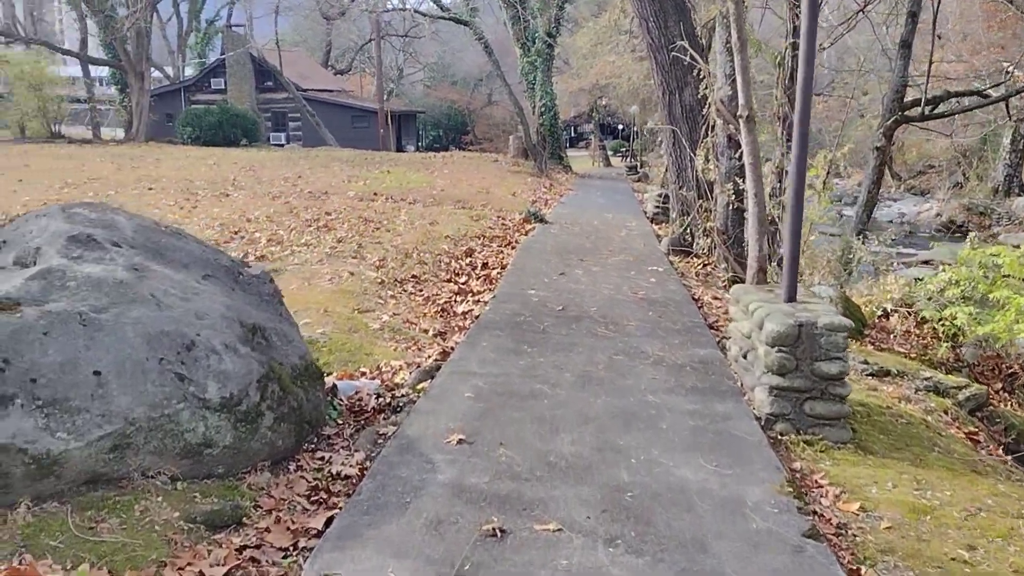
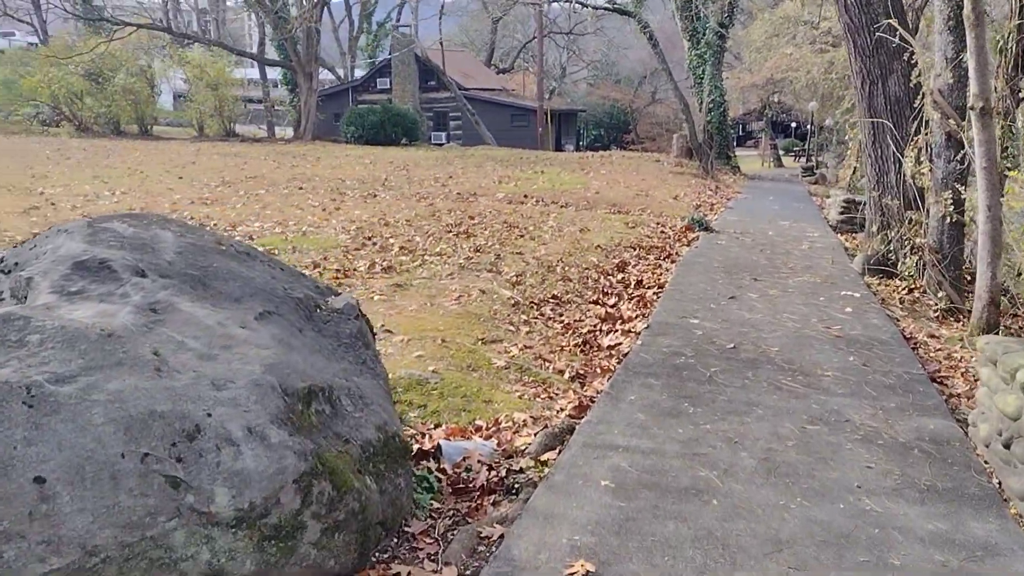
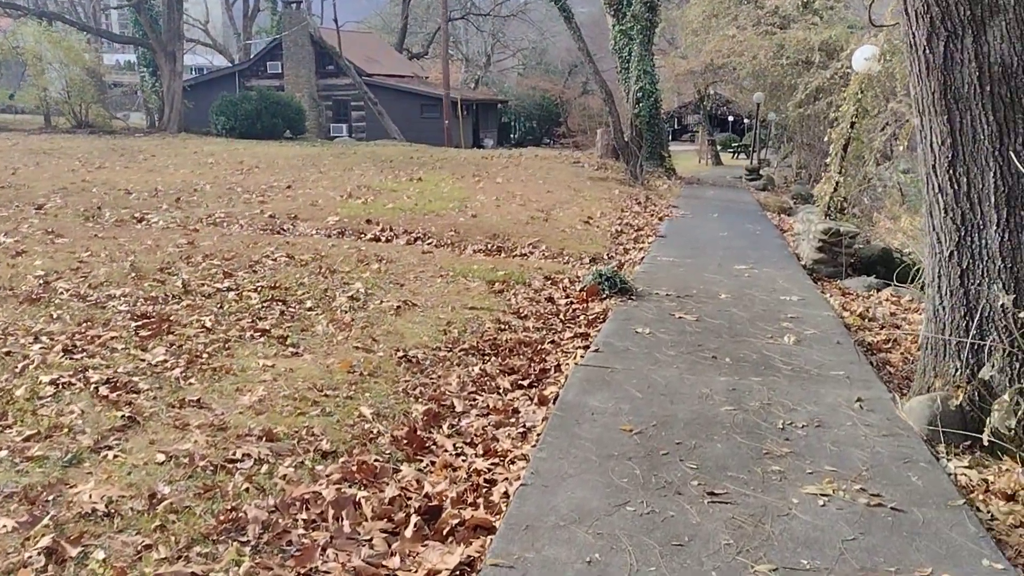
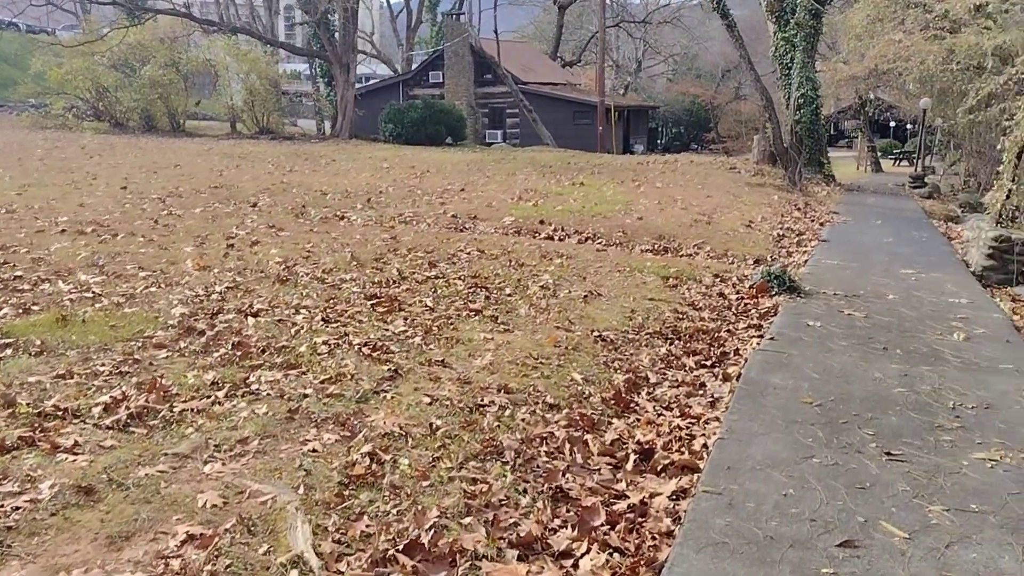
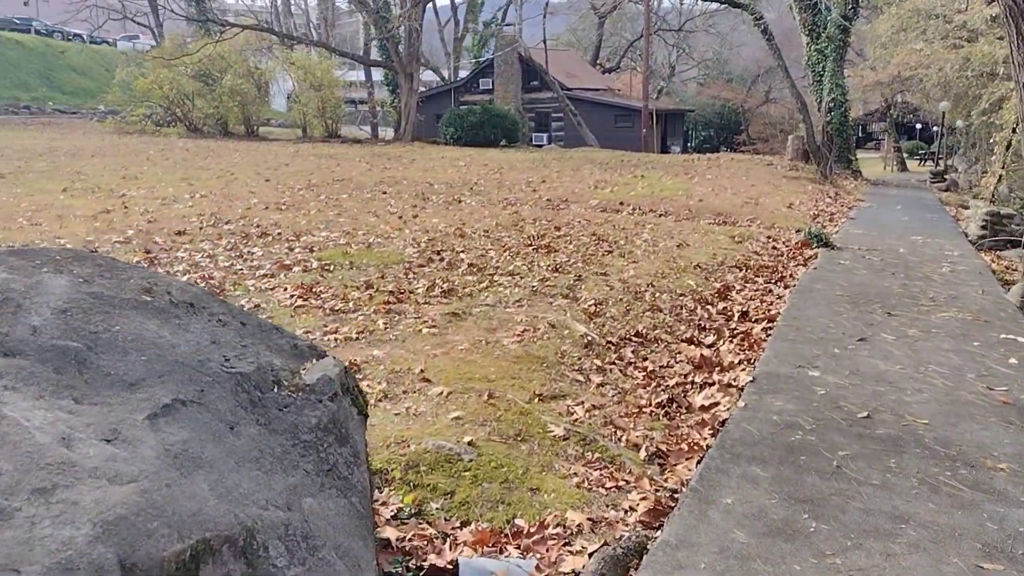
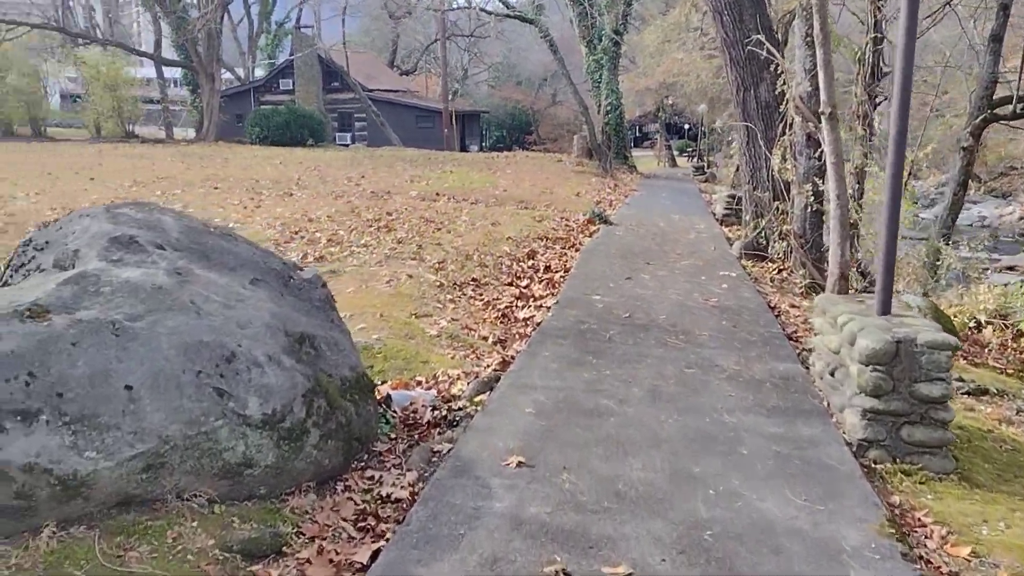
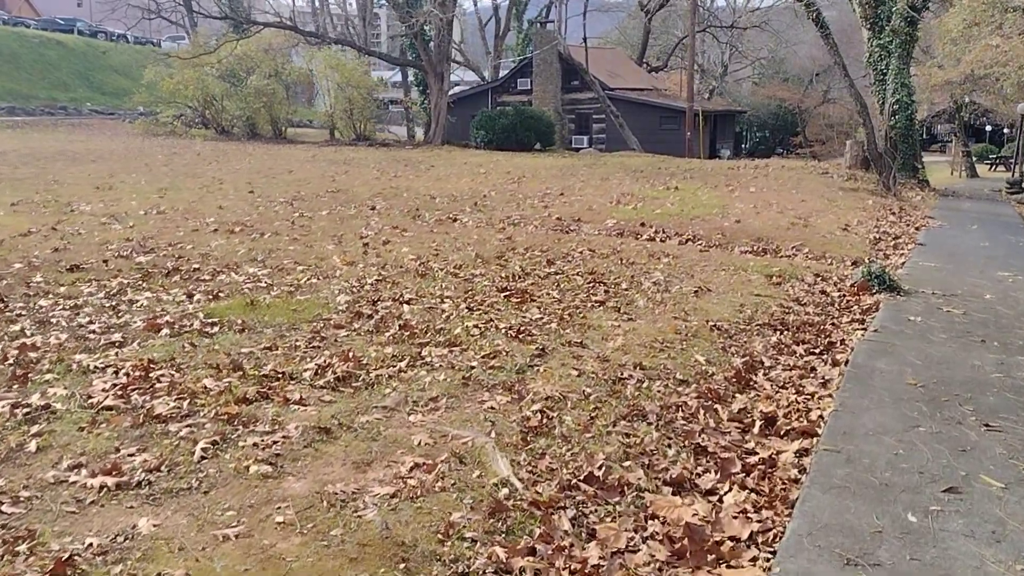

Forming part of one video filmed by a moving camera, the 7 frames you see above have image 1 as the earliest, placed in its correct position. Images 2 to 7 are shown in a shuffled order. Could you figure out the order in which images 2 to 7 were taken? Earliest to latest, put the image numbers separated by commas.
6, 2, 5, 7, 4, 3
